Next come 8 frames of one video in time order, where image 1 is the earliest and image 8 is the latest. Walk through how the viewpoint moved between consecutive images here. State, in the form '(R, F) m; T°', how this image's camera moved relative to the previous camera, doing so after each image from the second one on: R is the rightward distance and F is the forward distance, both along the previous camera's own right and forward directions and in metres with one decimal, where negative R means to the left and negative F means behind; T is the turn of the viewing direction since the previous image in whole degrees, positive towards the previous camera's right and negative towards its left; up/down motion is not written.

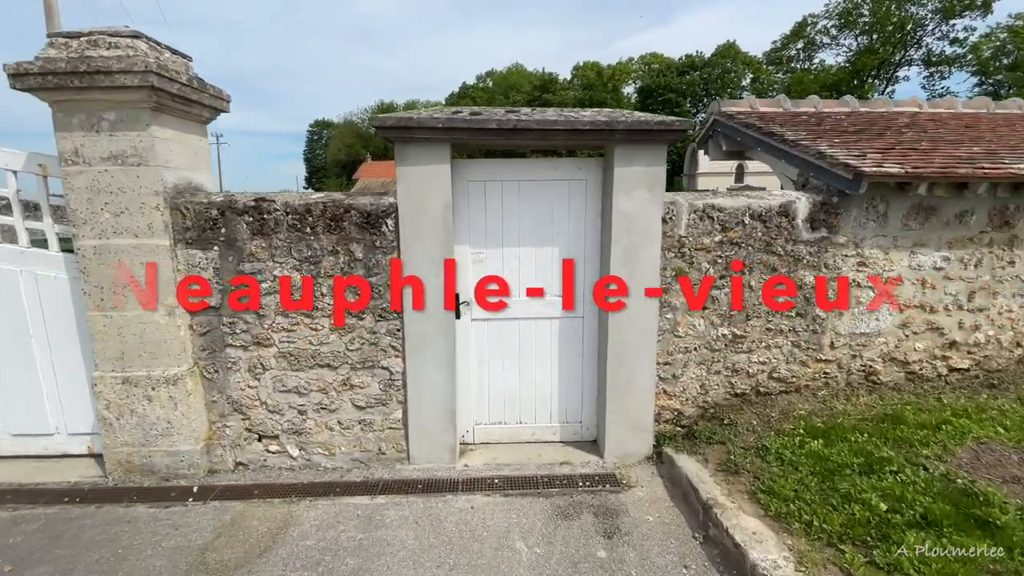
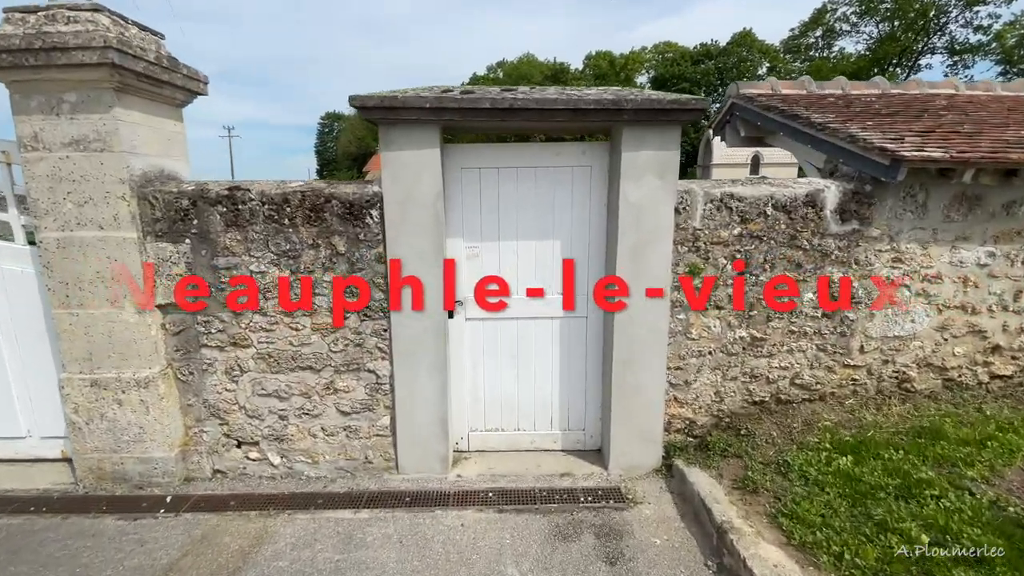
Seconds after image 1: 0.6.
(+0.1, +0.3) m; -1°
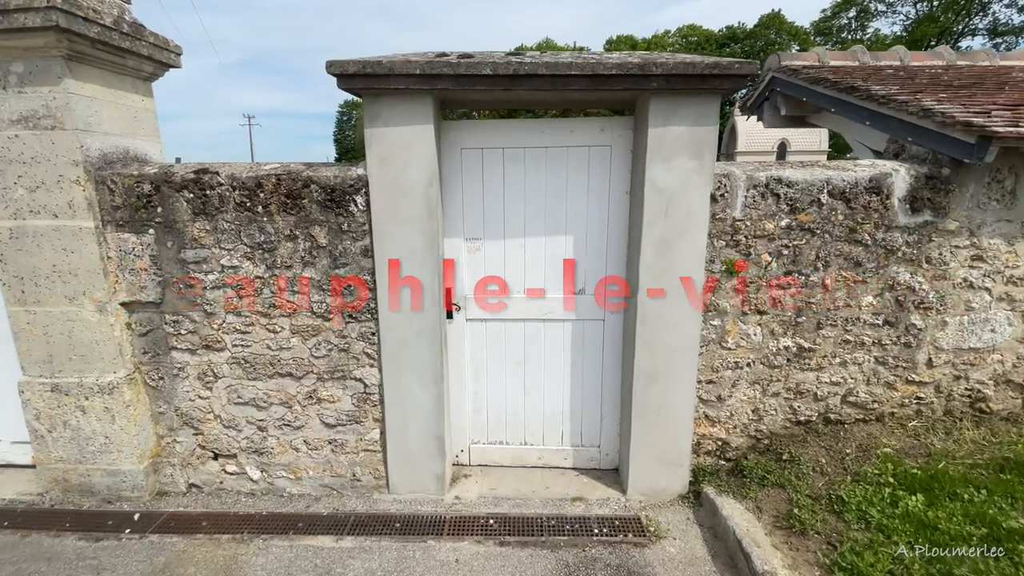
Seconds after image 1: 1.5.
(+0.1, +0.4) m; -2°
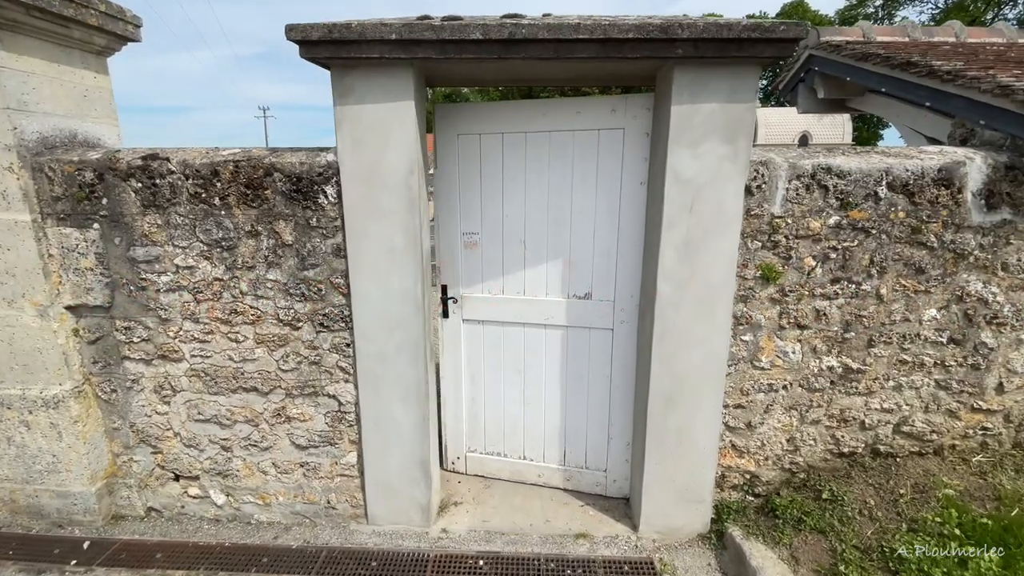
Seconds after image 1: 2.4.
(+0.1, +0.4) m; -1°
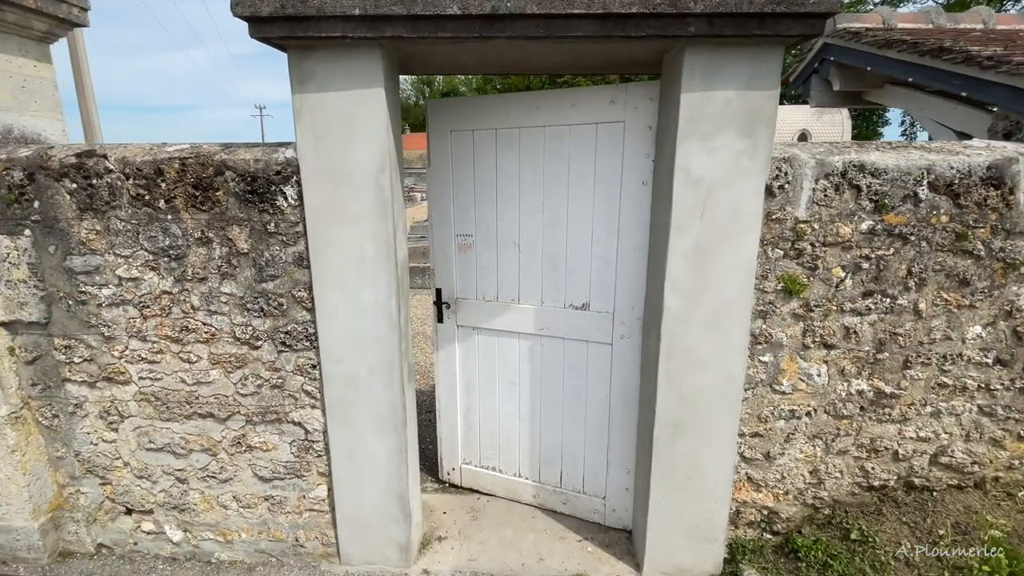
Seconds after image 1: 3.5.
(+0.1, +0.3) m; 0°
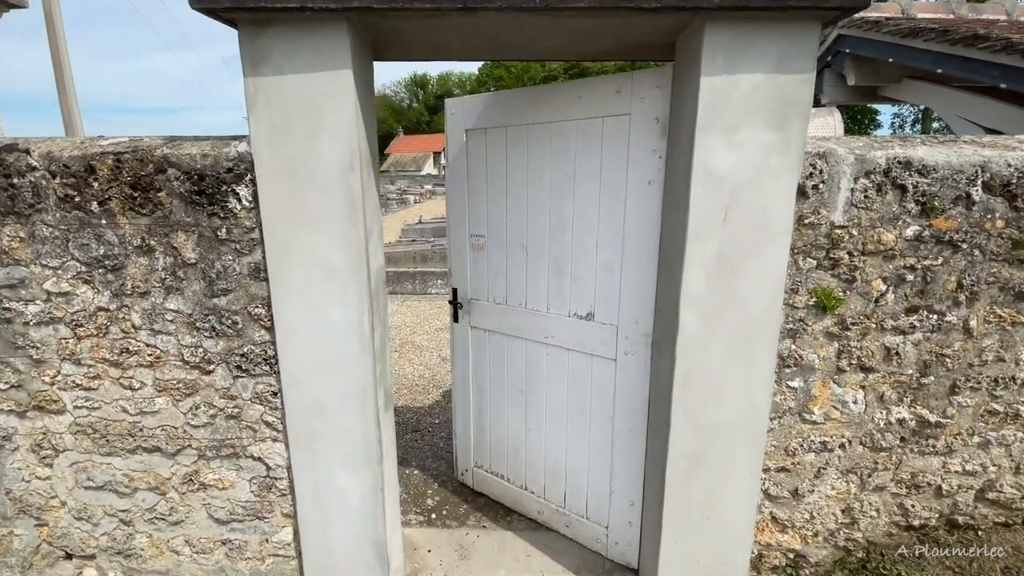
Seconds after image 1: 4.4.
(0.0, +0.3) m; +1°
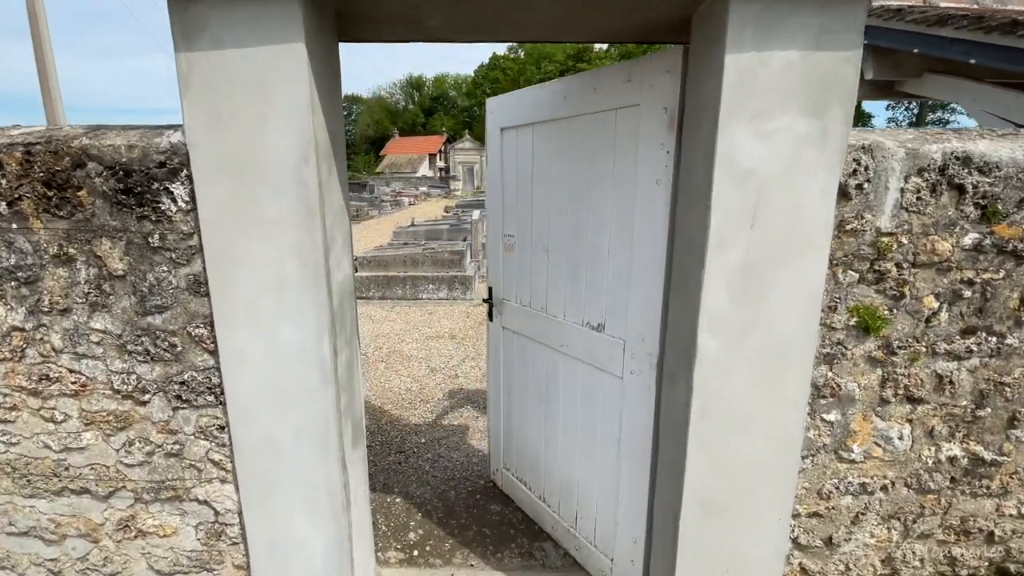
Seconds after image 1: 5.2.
(0.0, +0.3) m; +1°
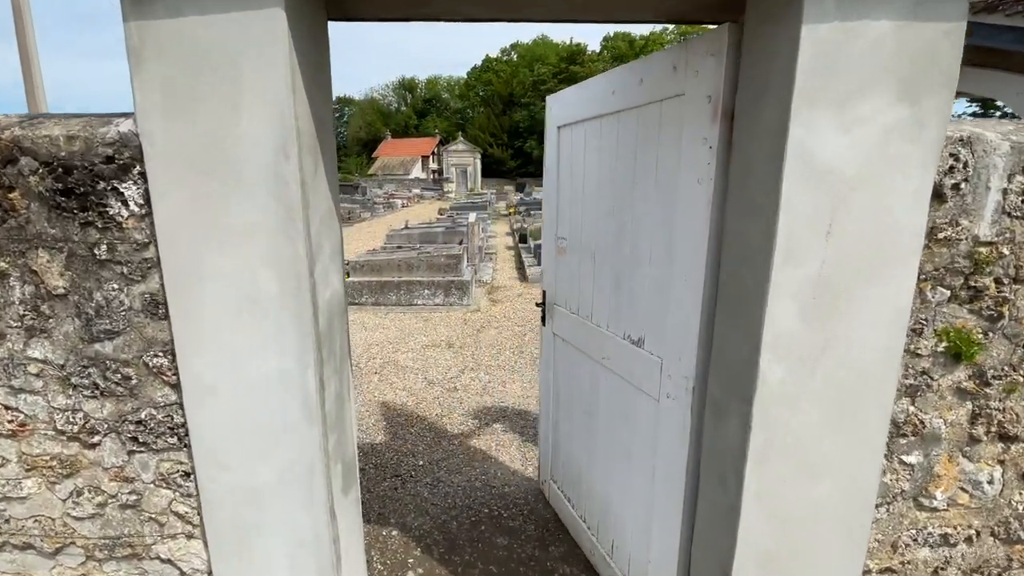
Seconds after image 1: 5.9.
(-0.1, +0.2) m; +1°
